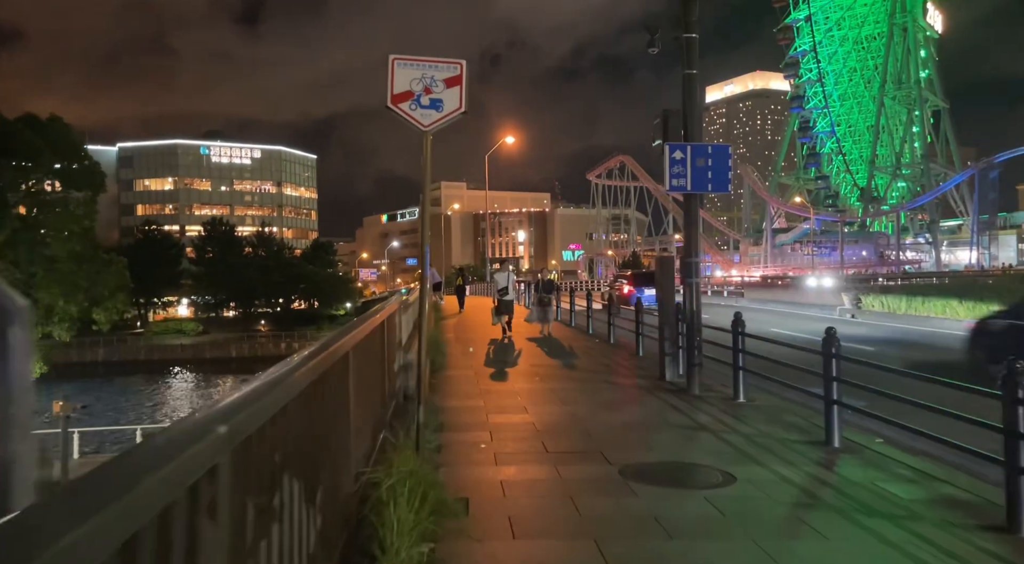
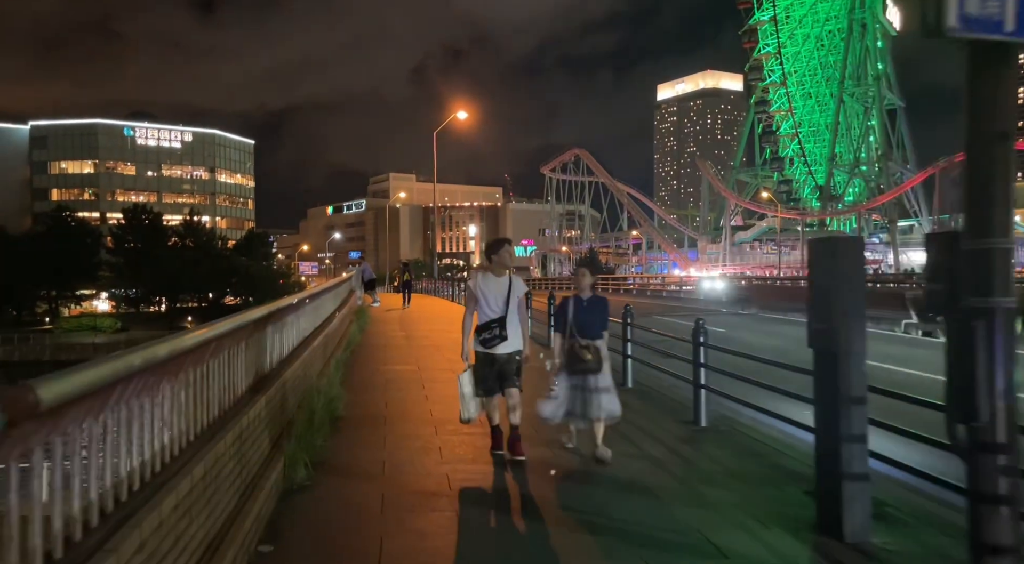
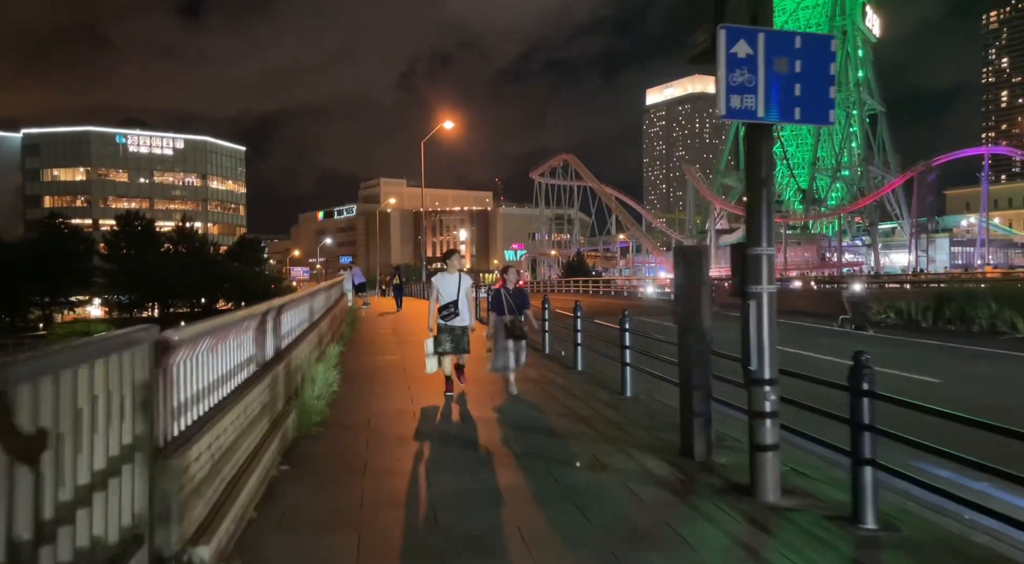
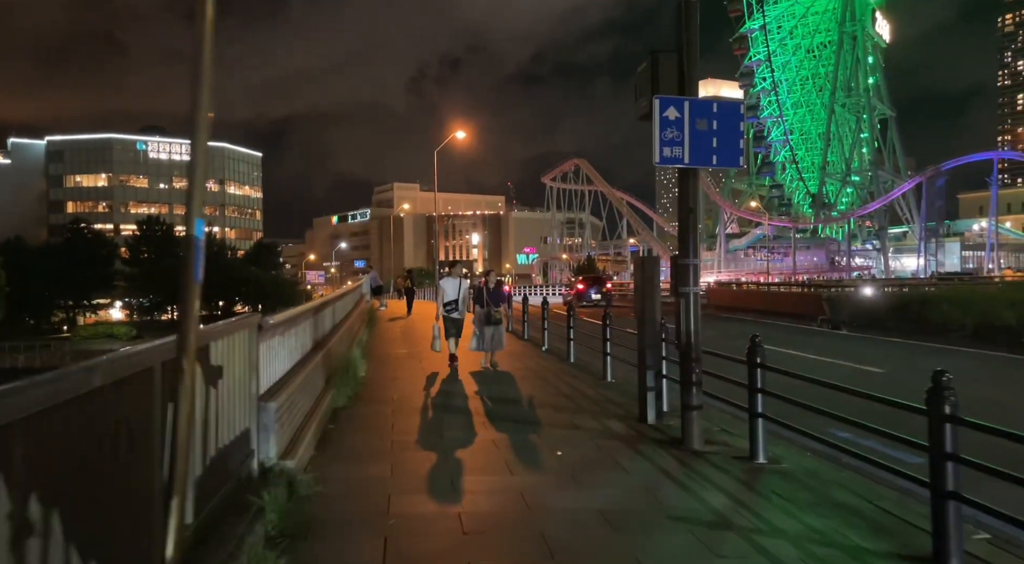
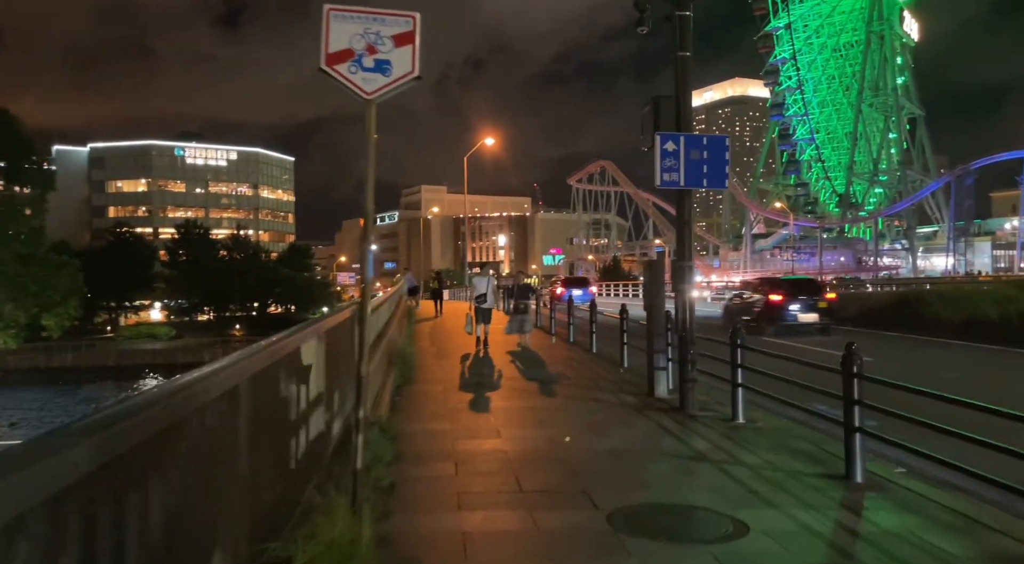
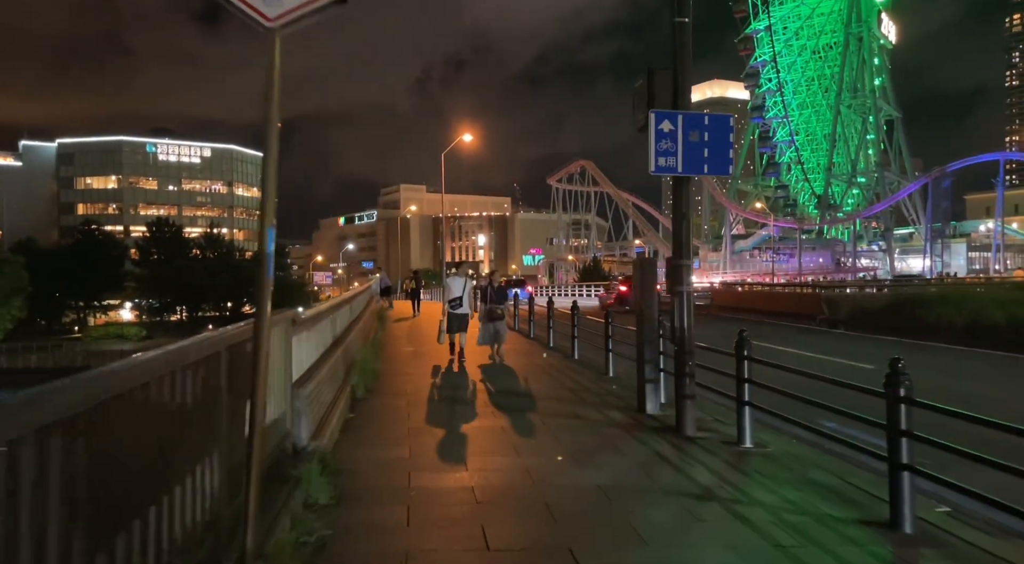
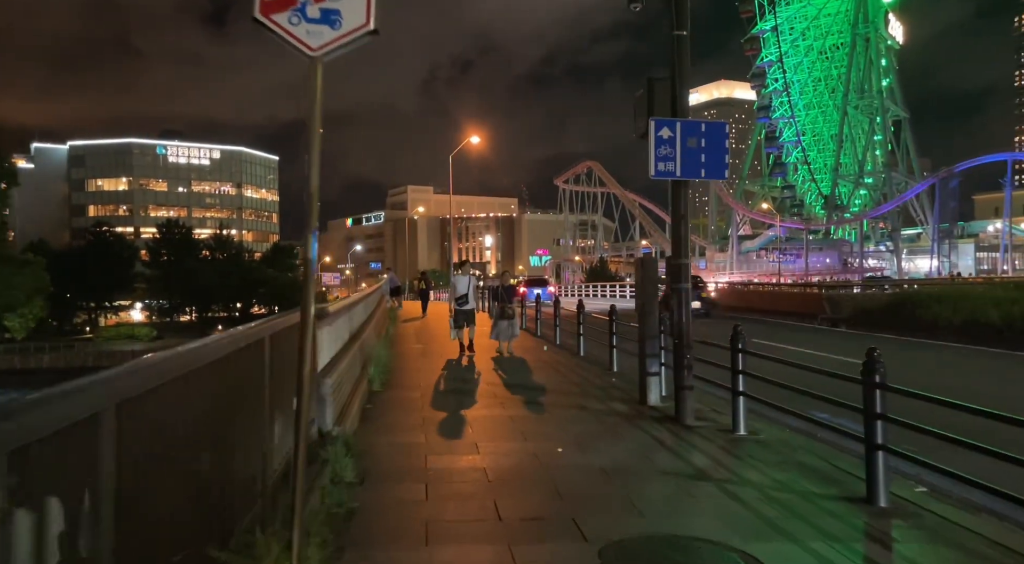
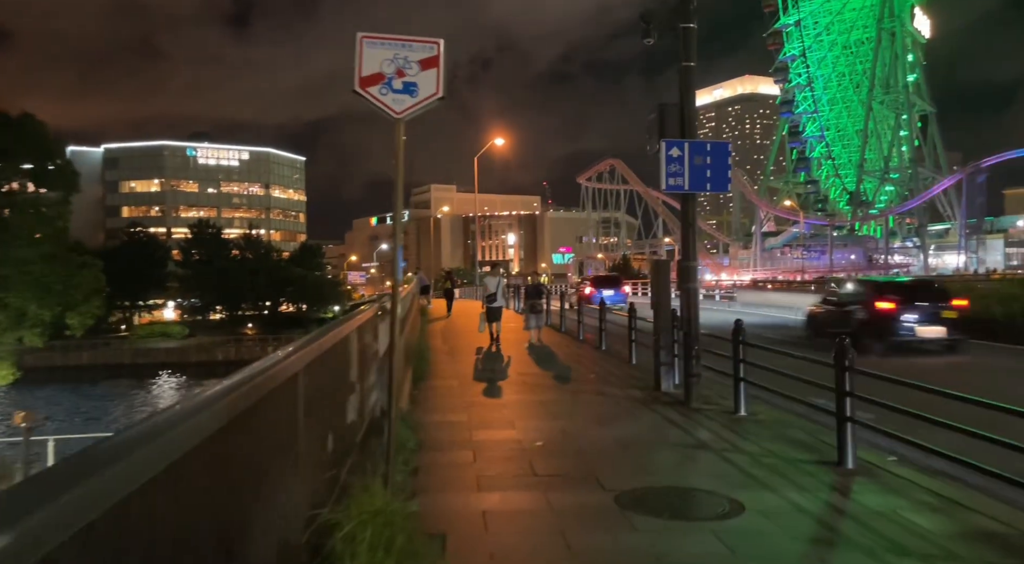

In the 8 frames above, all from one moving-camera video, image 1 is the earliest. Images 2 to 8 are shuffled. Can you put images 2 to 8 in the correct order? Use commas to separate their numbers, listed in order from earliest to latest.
8, 5, 7, 6, 4, 3, 2
